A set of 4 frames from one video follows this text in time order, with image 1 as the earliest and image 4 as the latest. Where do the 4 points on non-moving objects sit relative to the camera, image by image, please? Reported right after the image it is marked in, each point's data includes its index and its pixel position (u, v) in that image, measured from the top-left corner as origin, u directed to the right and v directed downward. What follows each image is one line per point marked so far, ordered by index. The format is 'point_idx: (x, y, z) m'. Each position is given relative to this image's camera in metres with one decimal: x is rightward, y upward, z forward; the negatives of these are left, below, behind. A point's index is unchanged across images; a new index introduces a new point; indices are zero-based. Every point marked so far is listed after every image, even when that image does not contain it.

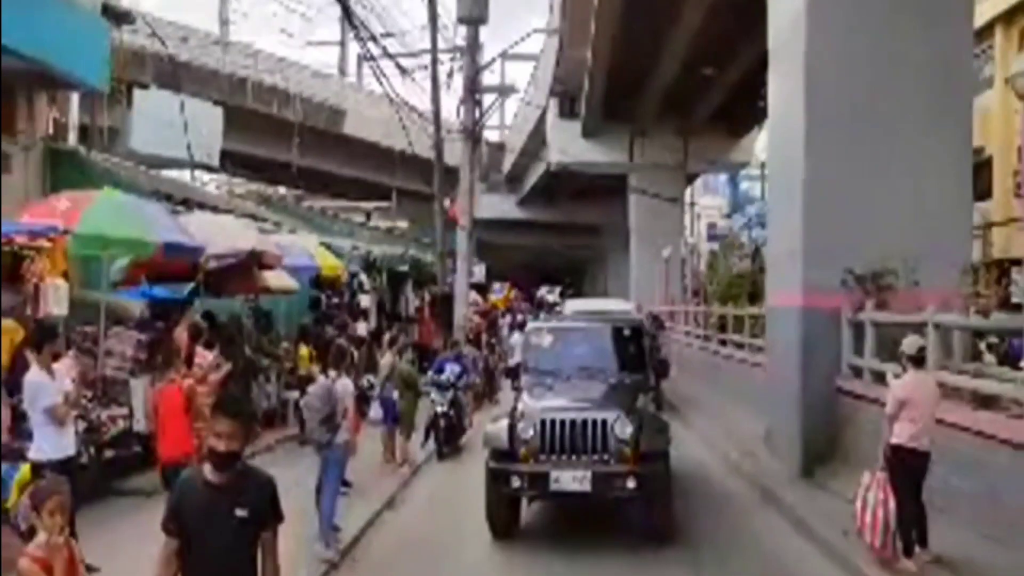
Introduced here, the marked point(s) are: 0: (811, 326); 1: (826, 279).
0: (+3.3, -0.4, +17.7) m
1: (+3.5, +0.1, +17.6) m
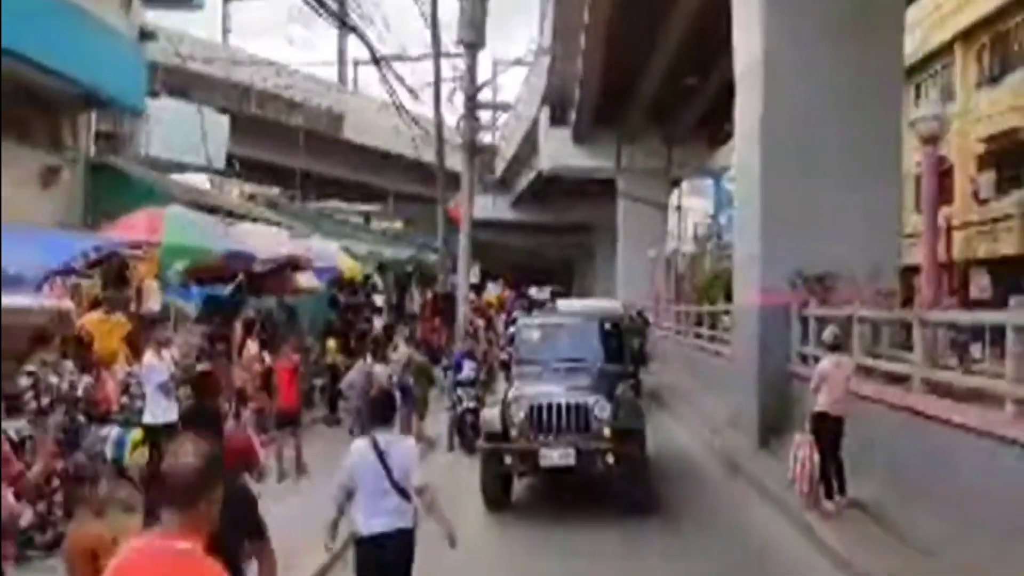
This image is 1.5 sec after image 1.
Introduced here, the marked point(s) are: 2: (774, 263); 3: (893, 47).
0: (+3.3, -0.4, +20.3) m
1: (+3.4, +0.1, +20.1) m
2: (+3.4, +0.3, +20.3) m
3: (+4.8, +3.1, +19.9) m
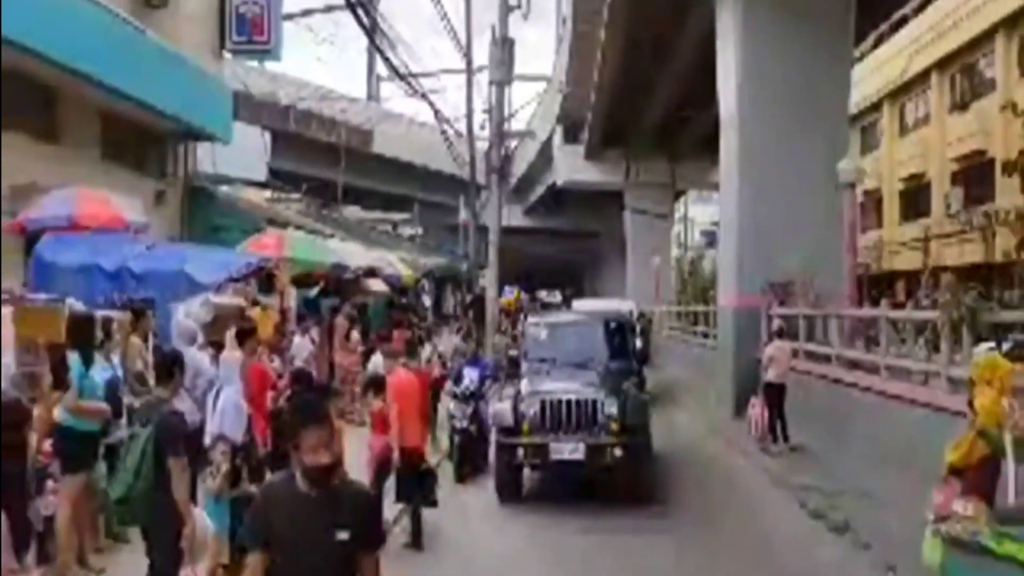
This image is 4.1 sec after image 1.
0: (+3.8, -0.5, +25.0) m
1: (+3.9, 0.0, +24.9) m
2: (+3.8, +0.3, +25.1) m
3: (+5.3, +3.0, +24.7) m
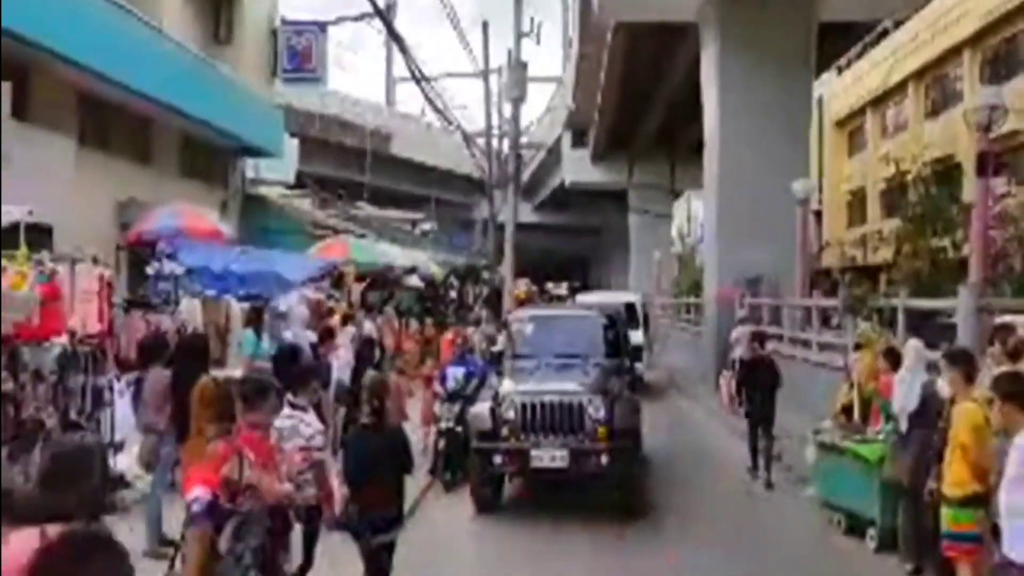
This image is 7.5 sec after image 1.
0: (+4.1, -0.3, +29.4) m
1: (+4.2, +0.1, +29.3) m
2: (+4.2, +0.4, +29.5) m
3: (+5.6, +3.1, +29.0) m
